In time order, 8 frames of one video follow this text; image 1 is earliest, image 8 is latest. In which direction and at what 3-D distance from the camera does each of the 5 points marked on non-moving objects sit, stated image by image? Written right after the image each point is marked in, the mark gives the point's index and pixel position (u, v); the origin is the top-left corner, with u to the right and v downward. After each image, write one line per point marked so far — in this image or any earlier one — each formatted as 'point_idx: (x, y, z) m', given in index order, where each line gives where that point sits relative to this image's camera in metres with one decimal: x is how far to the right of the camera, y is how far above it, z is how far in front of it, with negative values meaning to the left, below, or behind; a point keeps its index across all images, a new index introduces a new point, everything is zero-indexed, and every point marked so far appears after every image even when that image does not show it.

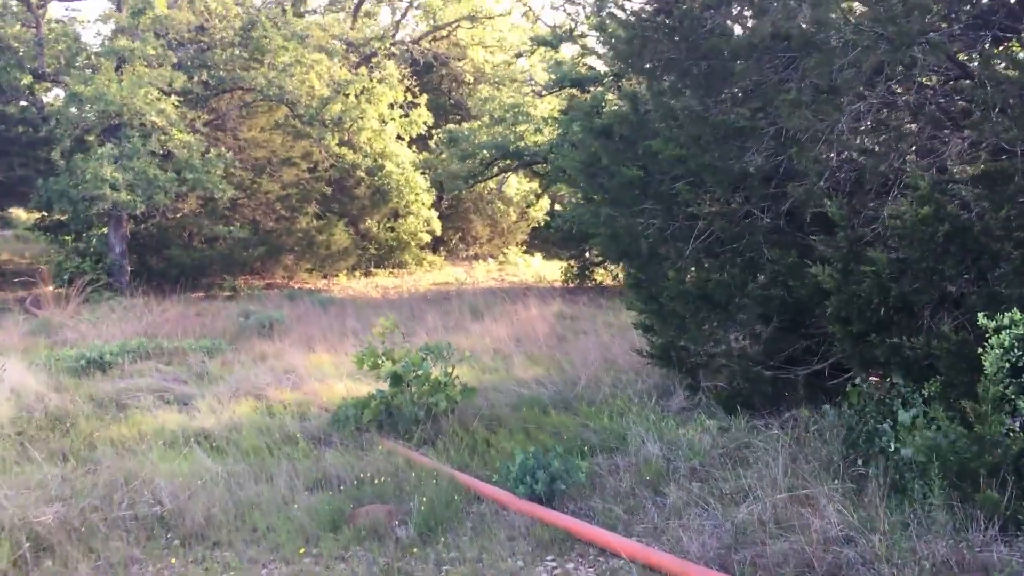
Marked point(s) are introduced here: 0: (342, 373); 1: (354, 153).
0: (-1.1, -0.6, +6.9) m
1: (-2.6, +2.1, +15.9) m
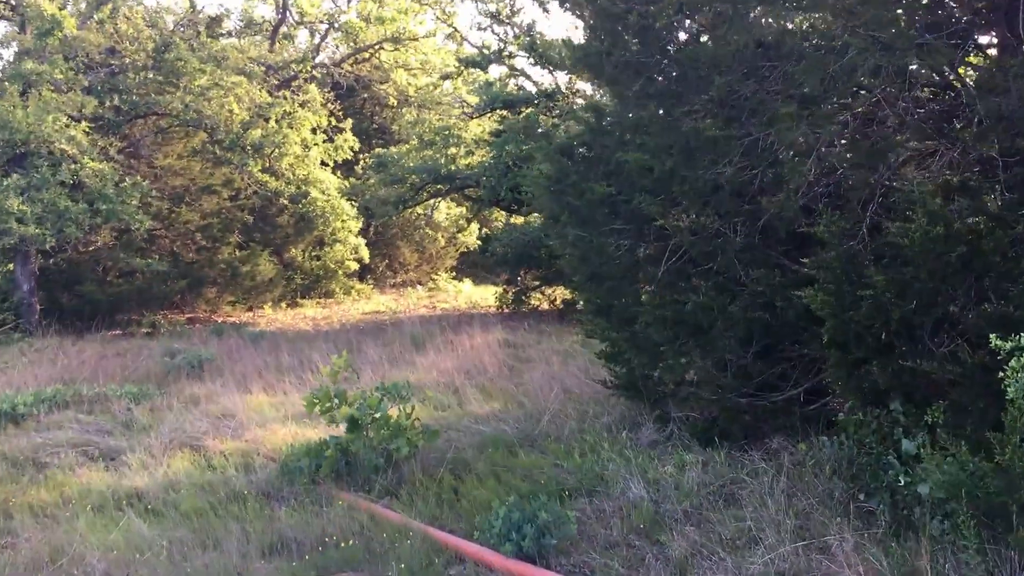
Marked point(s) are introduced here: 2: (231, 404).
0: (-1.4, -0.8, +6.3) m
1: (-3.6, +1.6, +15.3) m
2: (-1.9, -0.8, +6.8) m
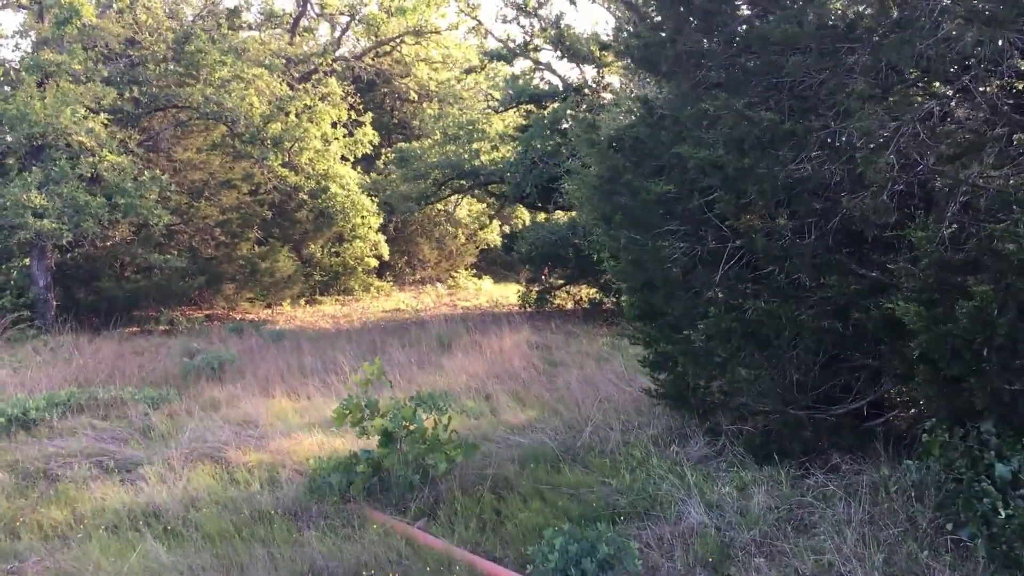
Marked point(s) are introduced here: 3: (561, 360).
0: (-1.2, -0.8, +6.0) m
1: (-3.3, +1.7, +15.0) m
2: (-1.6, -0.8, +6.4) m
3: (+0.5, -0.7, +9.1) m
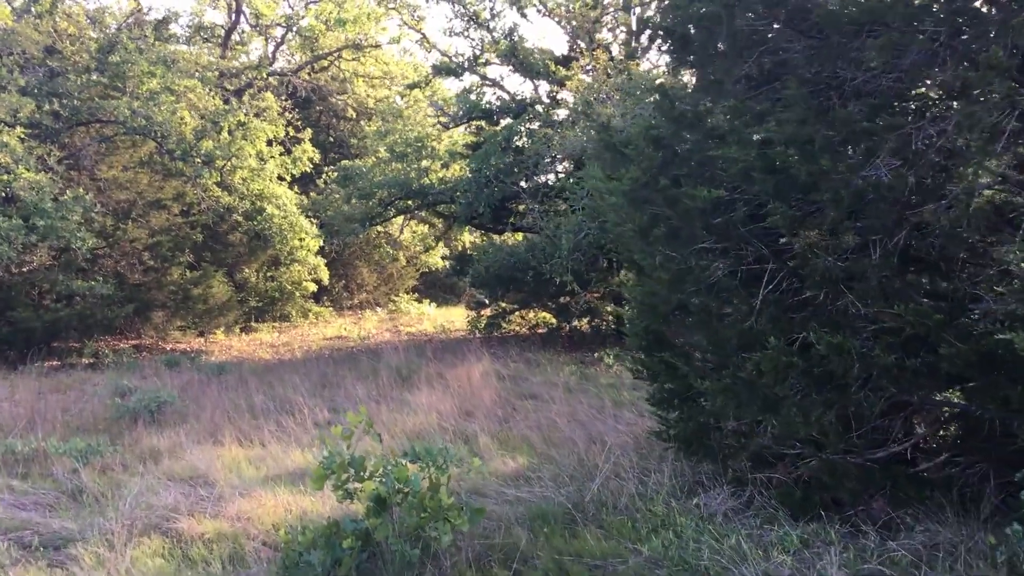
0: (-1.2, -1.0, +5.2) m
1: (-4.0, +1.3, +14.0) m
2: (-1.7, -1.0, +5.6) m
3: (+0.2, -0.9, +8.4) m
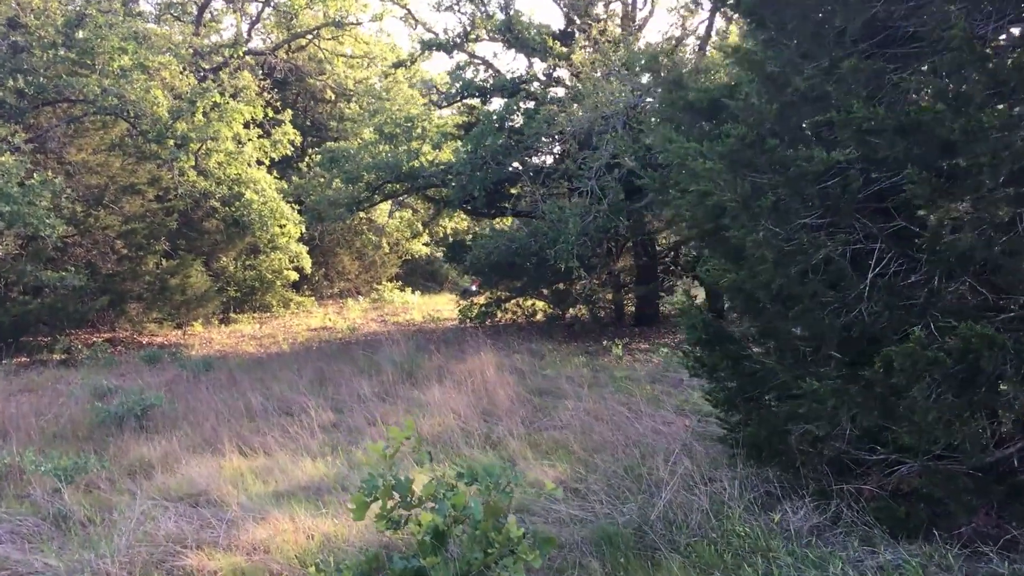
0: (-1.0, -1.0, +4.5) m
1: (-4.0, +1.4, +13.2) m
2: (-1.5, -0.9, +4.9) m
3: (+0.3, -0.8, +7.8) m
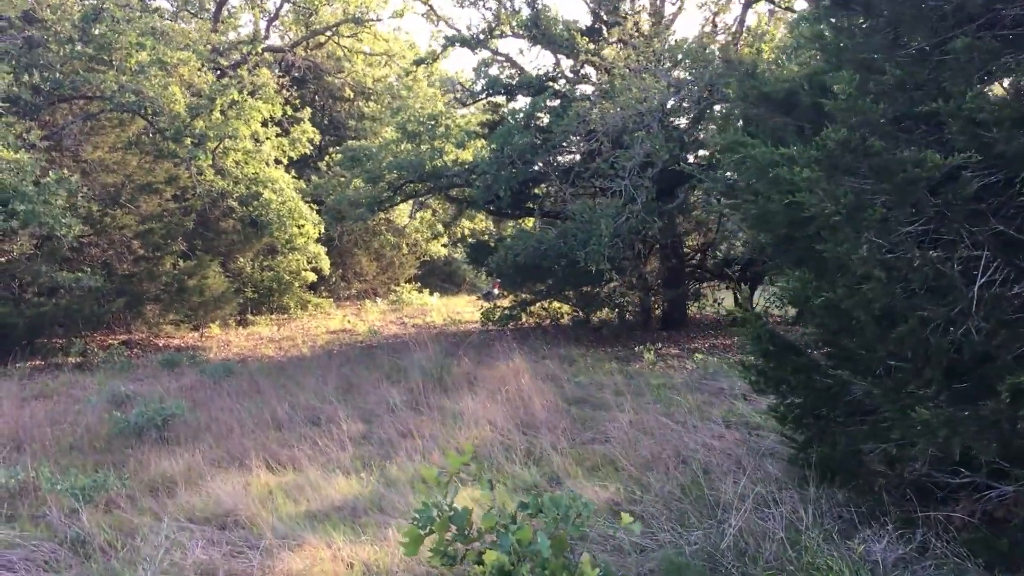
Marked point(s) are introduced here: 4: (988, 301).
0: (-0.8, -1.0, +4.2) m
1: (-3.7, +1.4, +12.9) m
2: (-1.3, -1.0, +4.5) m
3: (+0.6, -0.8, +7.5) m
4: (+1.5, 0.0, +3.2) m
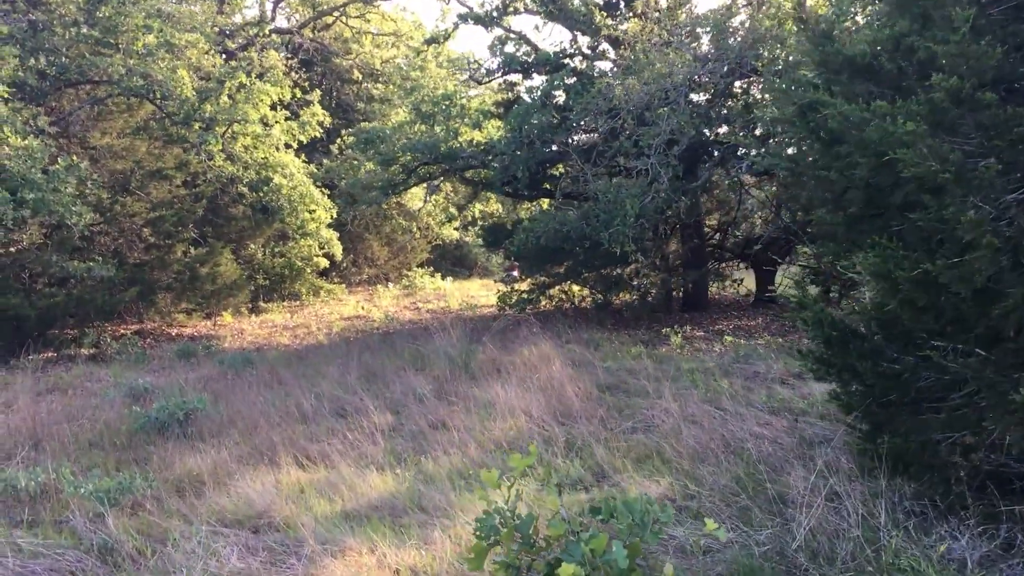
0: (-0.6, -0.9, +3.9) m
1: (-3.5, +1.6, +12.7) m
2: (-1.1, -0.9, +4.3) m
3: (+0.8, -0.7, +7.2) m
4: (+1.7, 0.0, +2.9) m
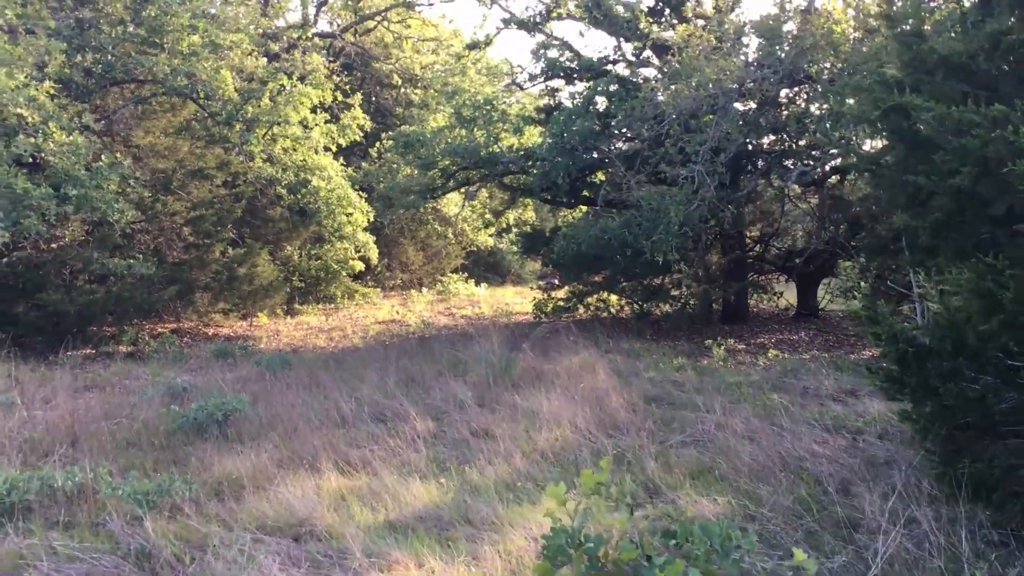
0: (-0.4, -0.9, +3.8) m
1: (-3.0, +1.6, +12.6) m
2: (-0.9, -0.9, +4.2) m
3: (+1.1, -0.8, +7.0) m
4: (+1.9, 0.0, +2.7) m
